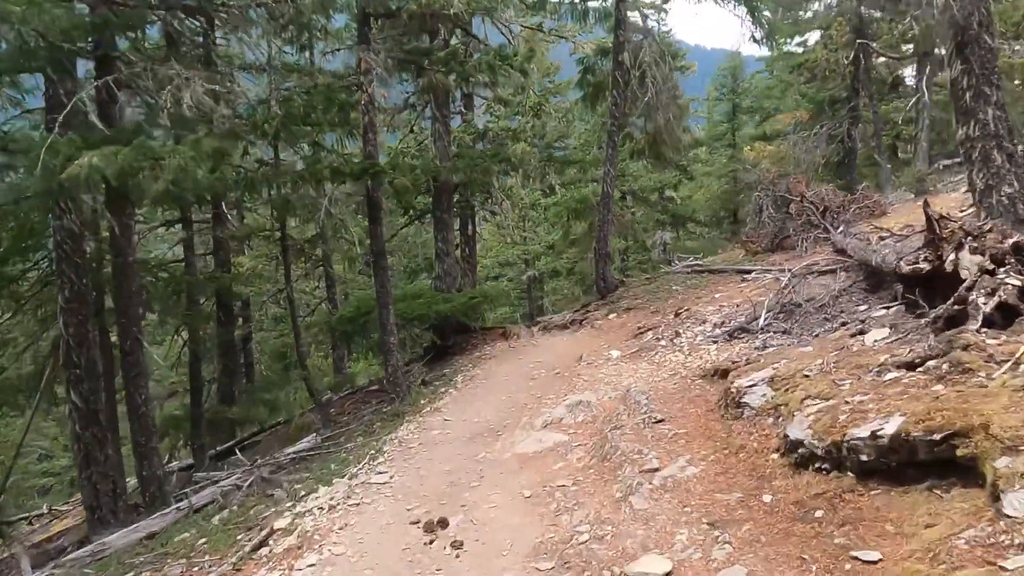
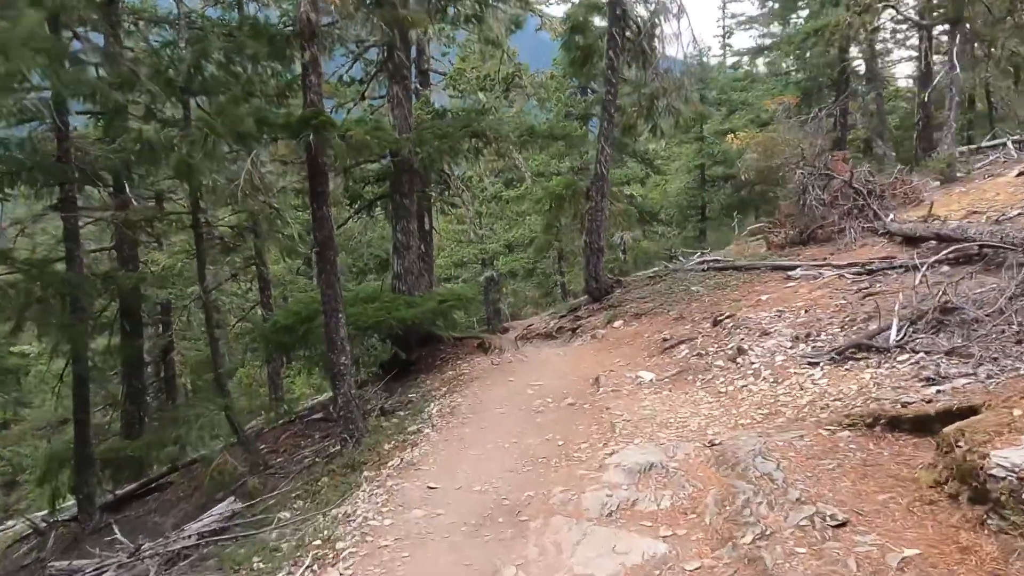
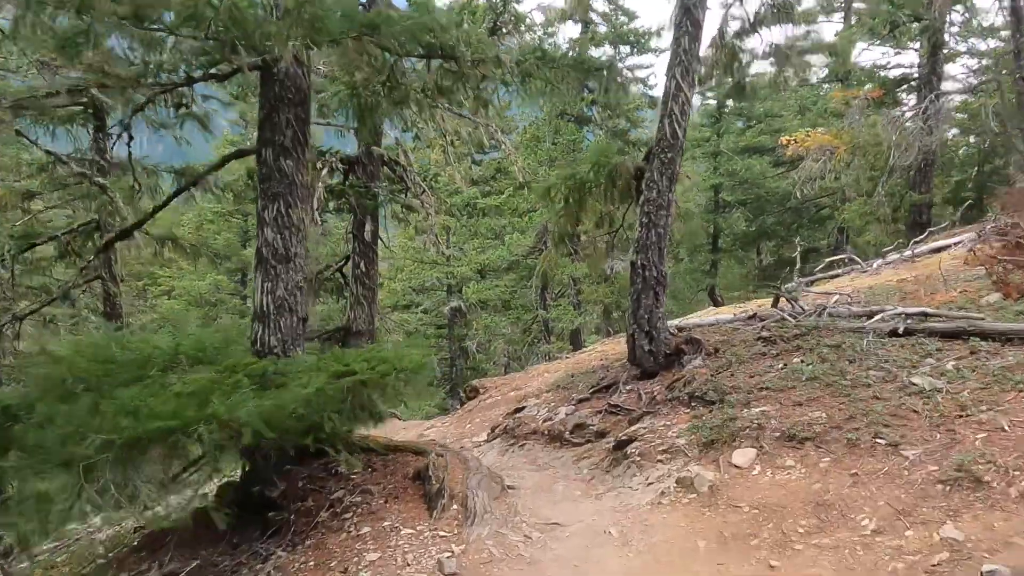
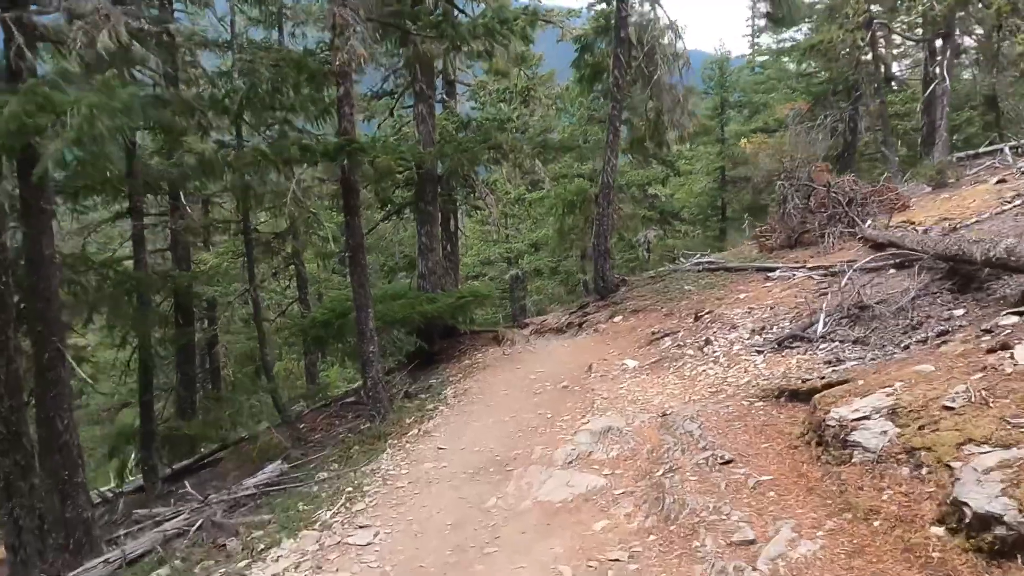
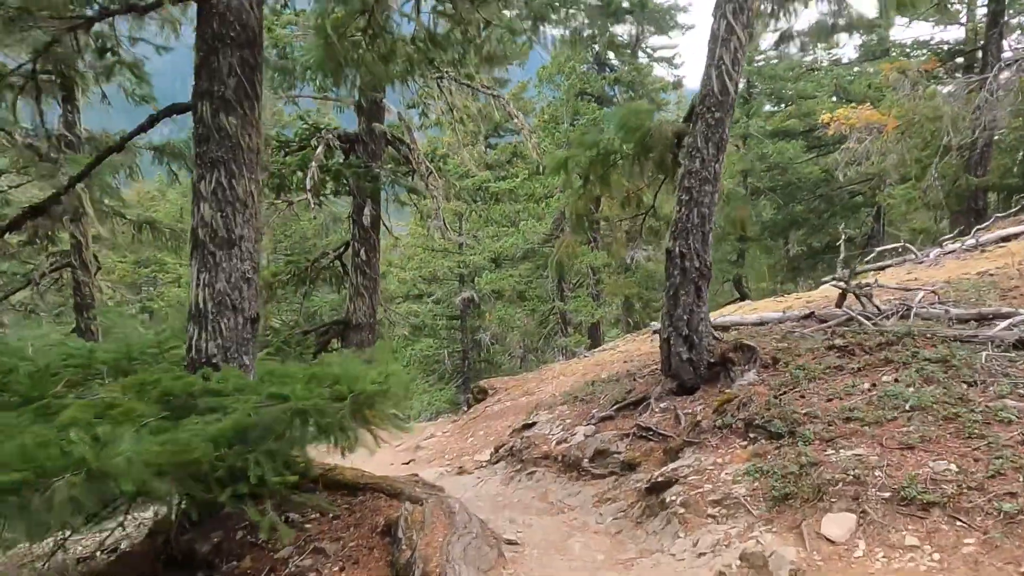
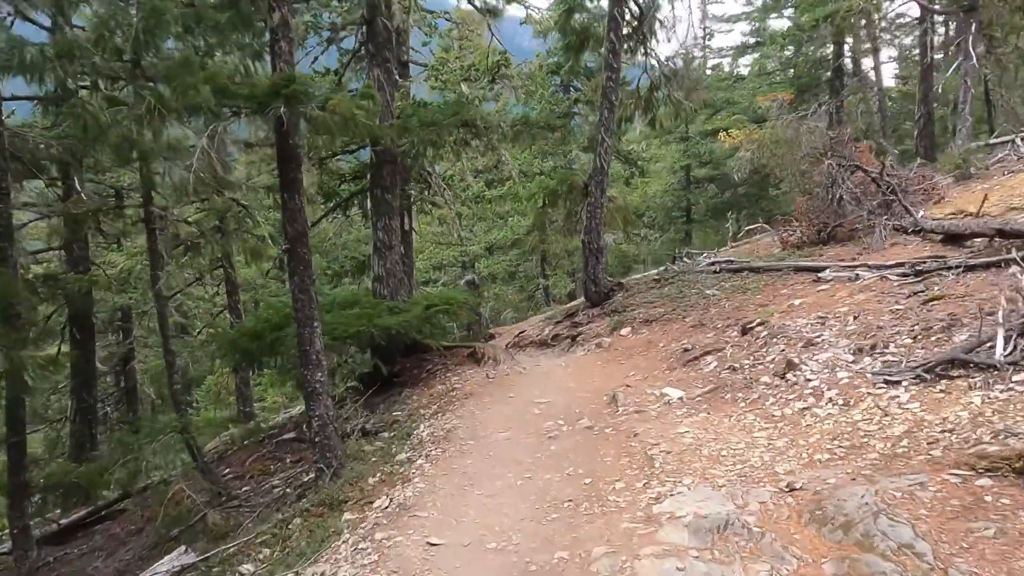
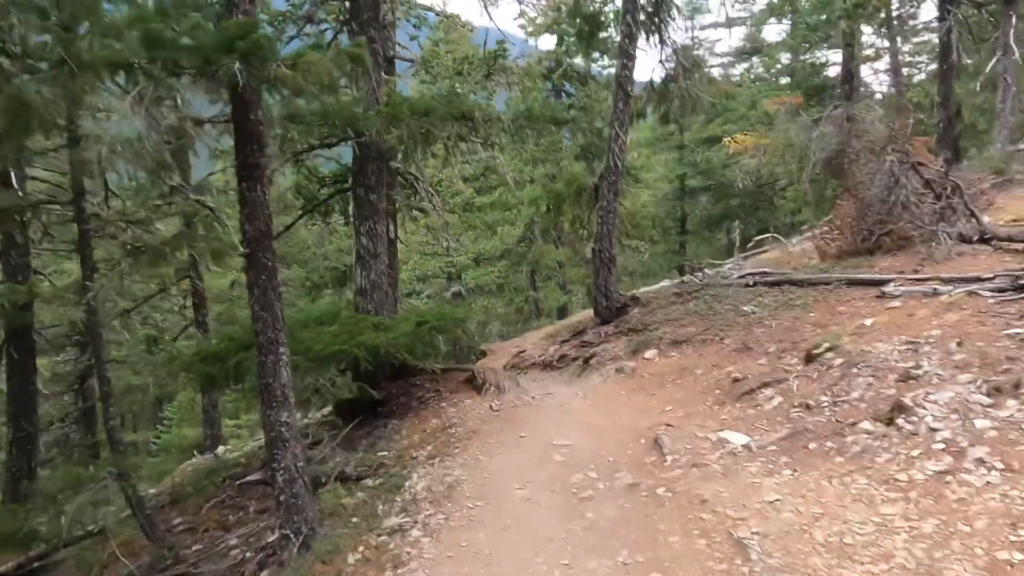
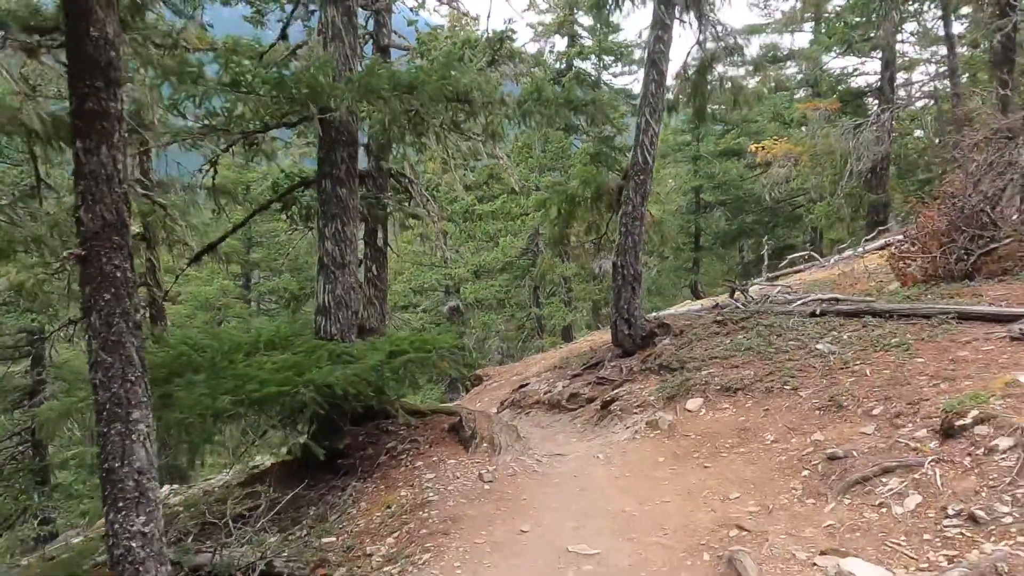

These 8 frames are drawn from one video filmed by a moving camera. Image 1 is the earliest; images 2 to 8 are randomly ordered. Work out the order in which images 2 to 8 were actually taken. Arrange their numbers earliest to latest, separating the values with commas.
4, 2, 6, 7, 8, 3, 5
